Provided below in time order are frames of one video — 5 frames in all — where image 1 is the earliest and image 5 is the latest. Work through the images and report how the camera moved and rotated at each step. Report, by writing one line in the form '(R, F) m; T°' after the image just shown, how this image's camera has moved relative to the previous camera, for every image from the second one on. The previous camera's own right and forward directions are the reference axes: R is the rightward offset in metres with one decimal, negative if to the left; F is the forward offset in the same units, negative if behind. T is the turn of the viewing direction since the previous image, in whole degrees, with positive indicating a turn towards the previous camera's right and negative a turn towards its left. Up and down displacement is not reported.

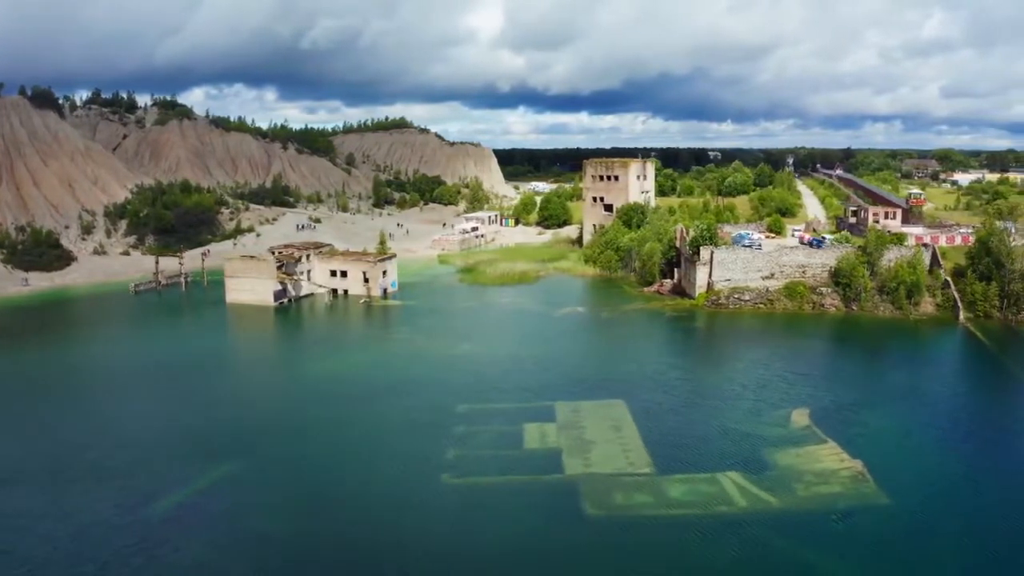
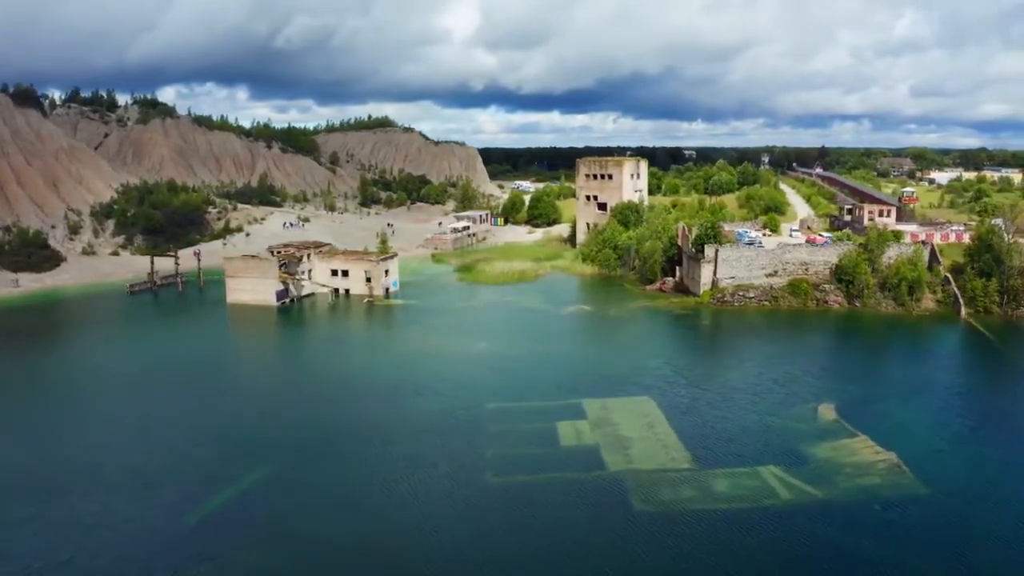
(-0.6, -0.1) m; +2°
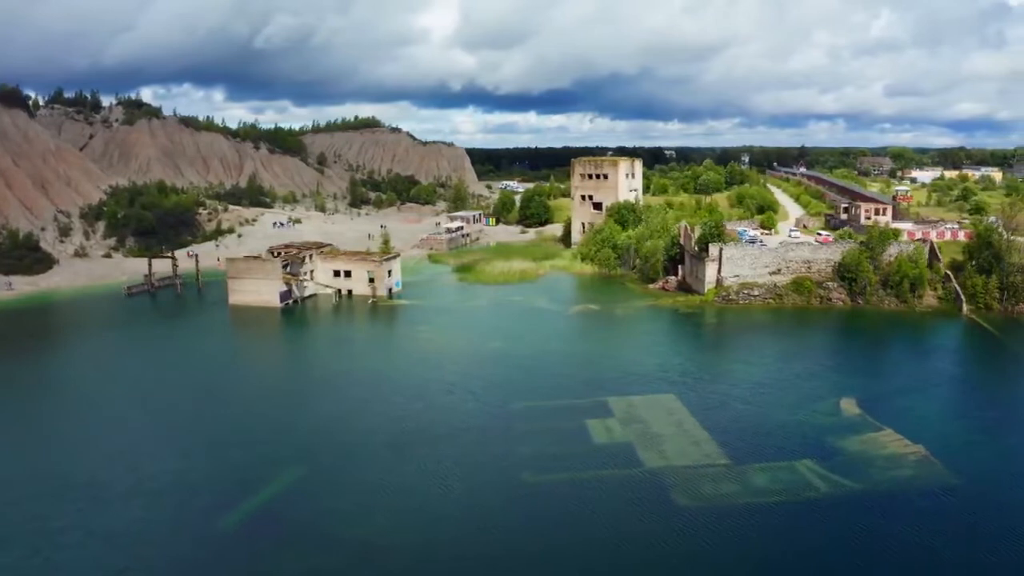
(-0.6, -0.1) m; +1°
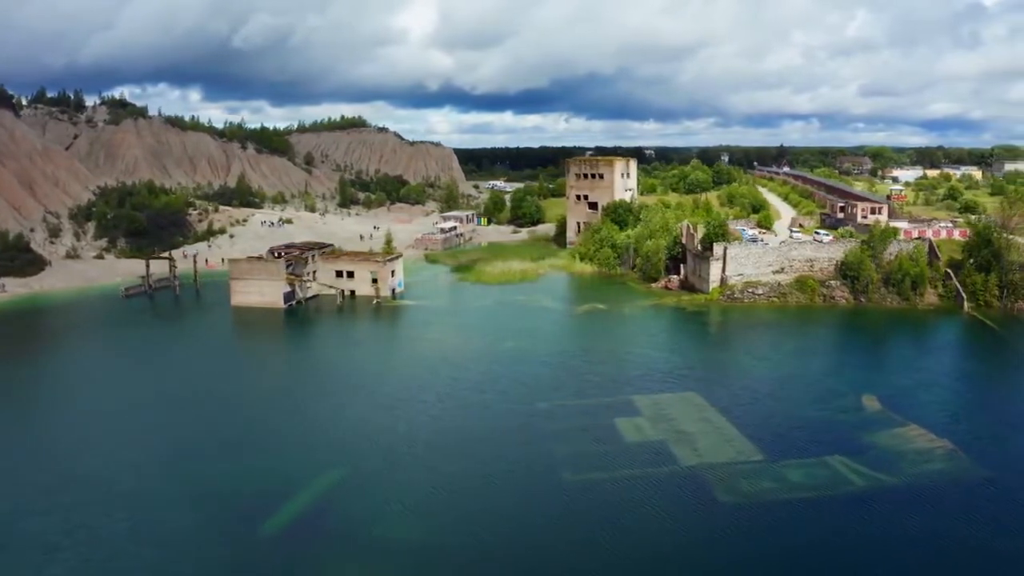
(-0.6, -0.1) m; +1°
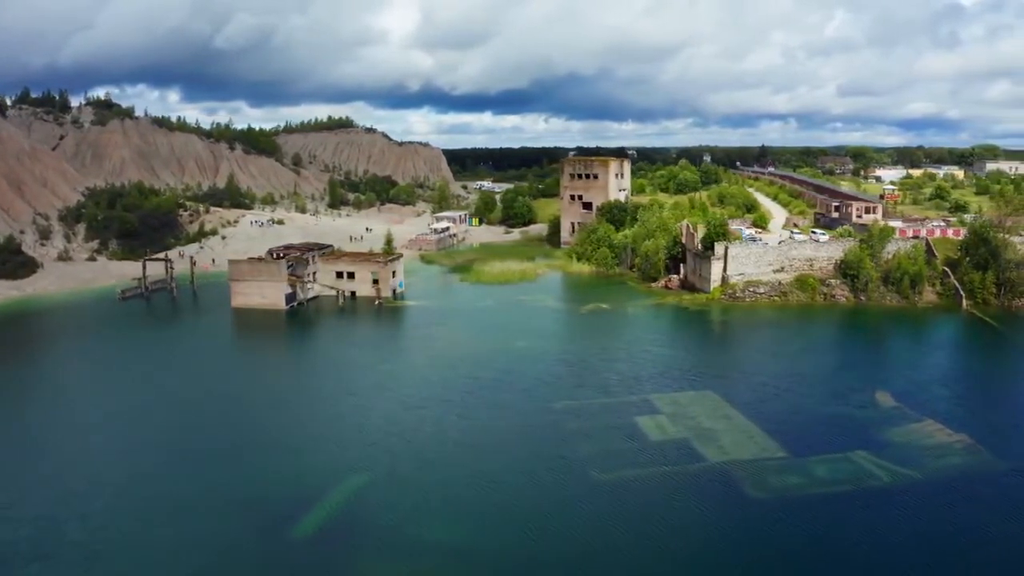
(-0.4, -0.1) m; +1°
